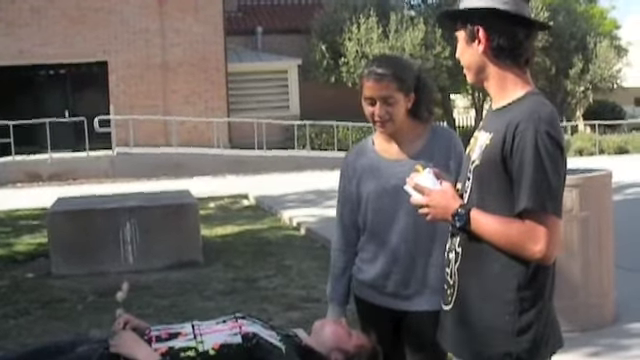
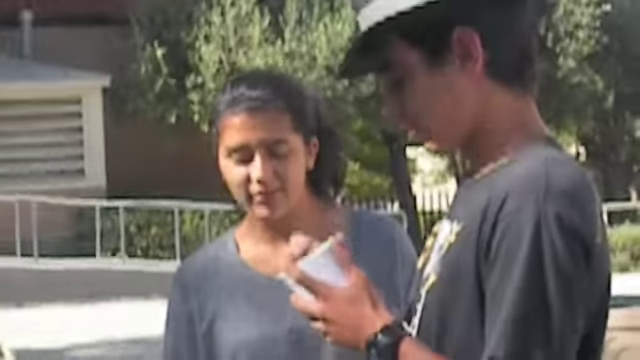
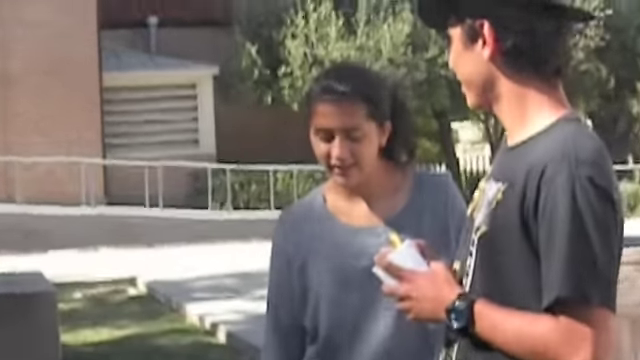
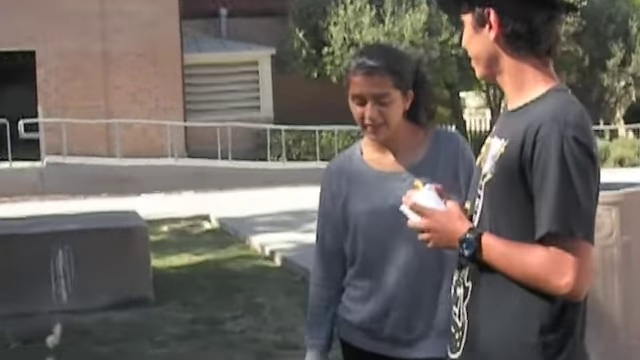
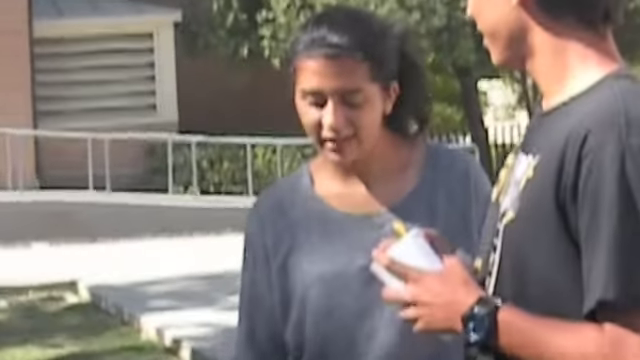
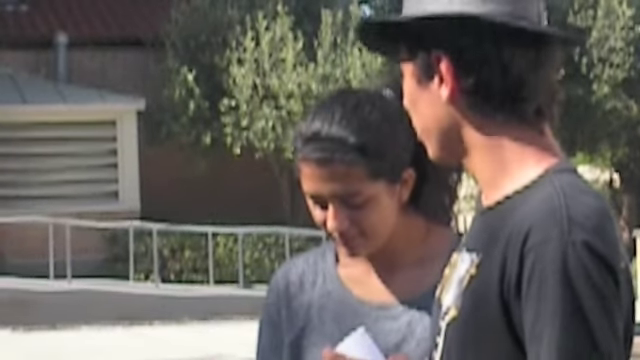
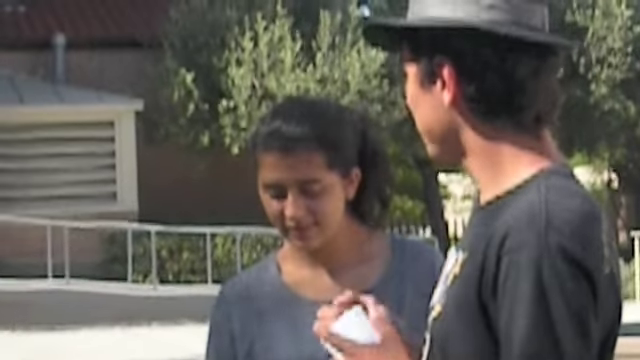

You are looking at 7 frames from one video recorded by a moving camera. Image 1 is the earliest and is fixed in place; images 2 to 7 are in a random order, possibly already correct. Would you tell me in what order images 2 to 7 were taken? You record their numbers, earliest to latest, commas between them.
4, 3, 5, 2, 7, 6
